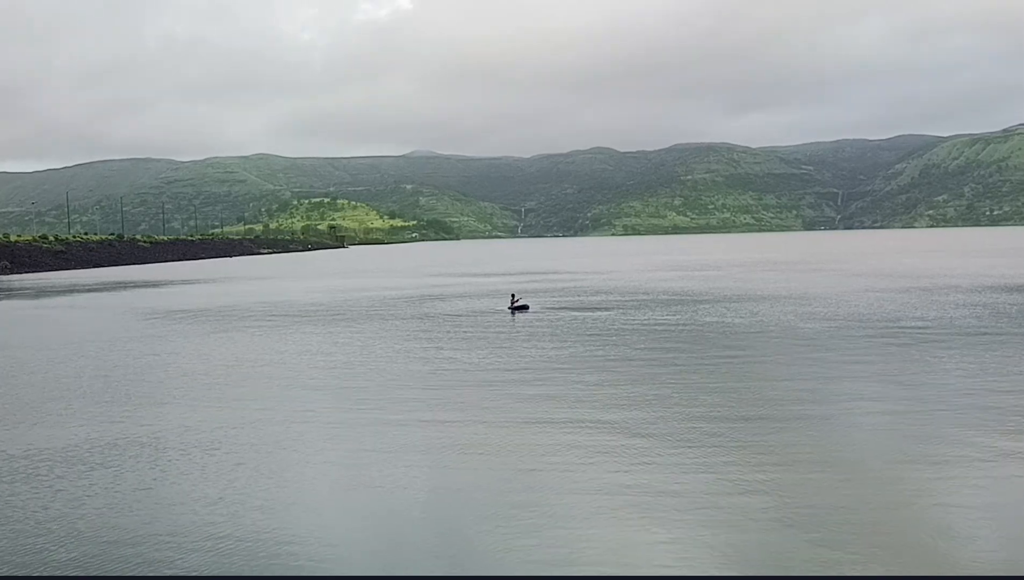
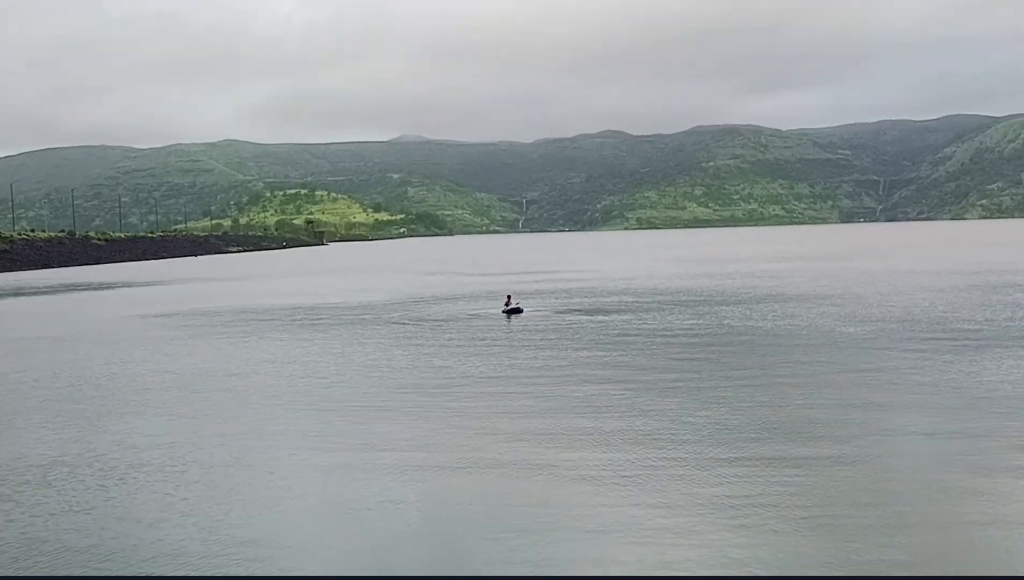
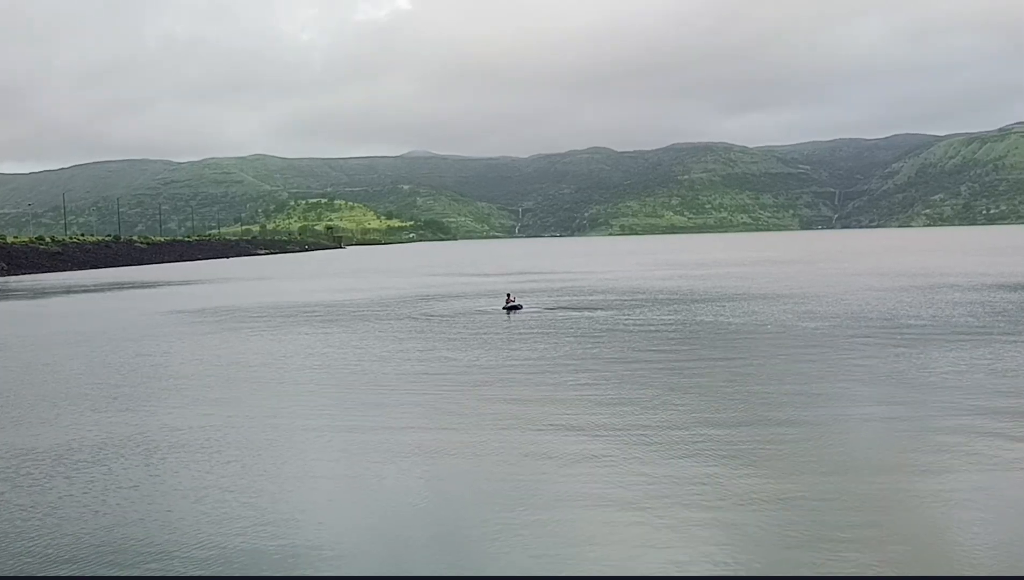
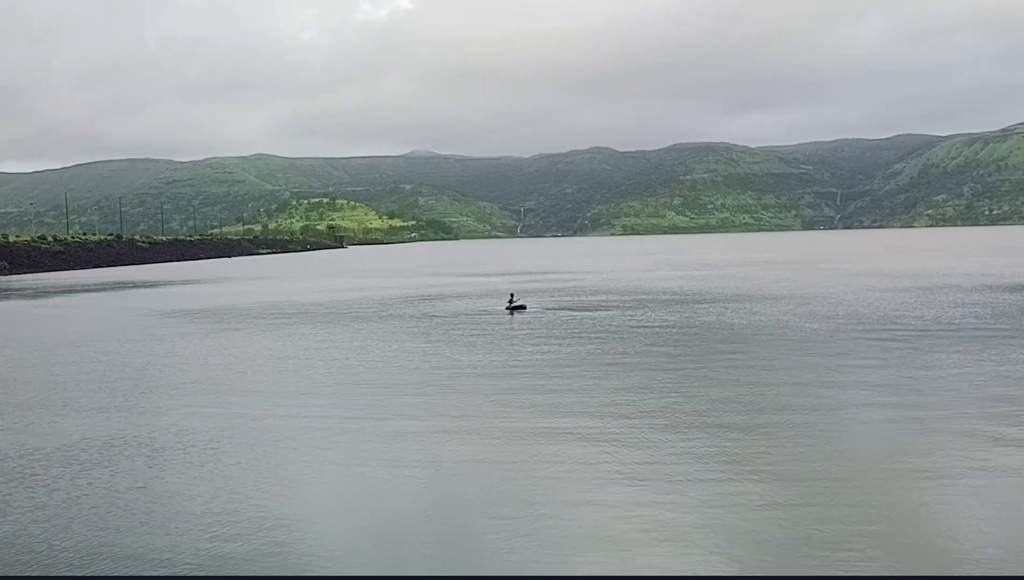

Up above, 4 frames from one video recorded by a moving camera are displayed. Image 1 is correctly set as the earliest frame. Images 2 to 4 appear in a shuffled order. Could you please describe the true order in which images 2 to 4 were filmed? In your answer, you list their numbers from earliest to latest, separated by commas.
4, 3, 2
